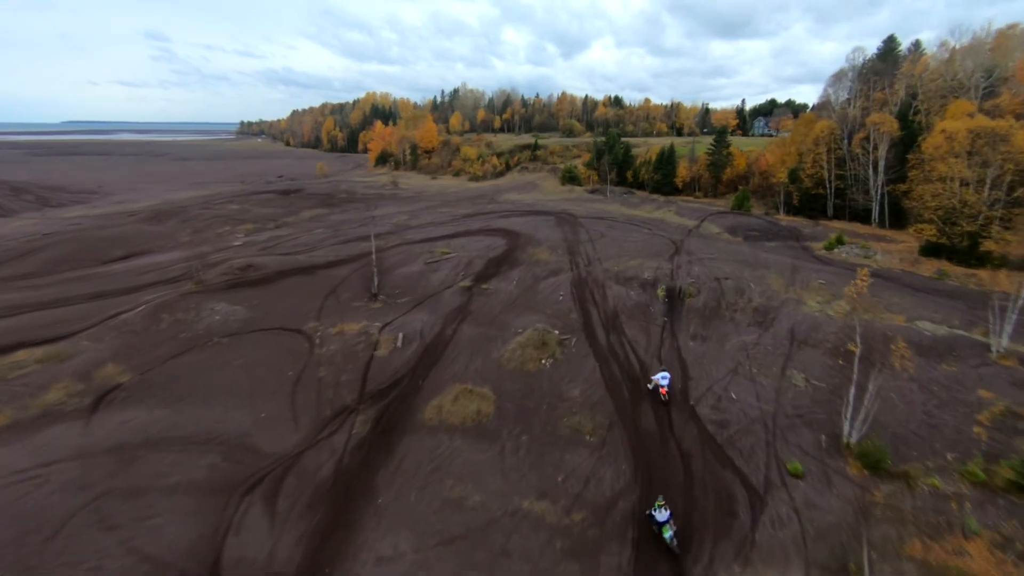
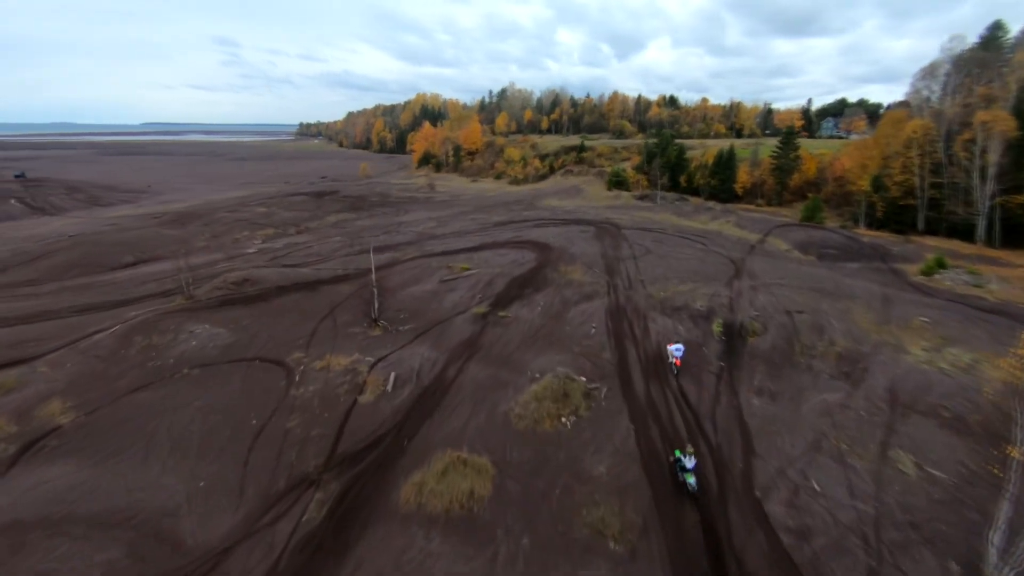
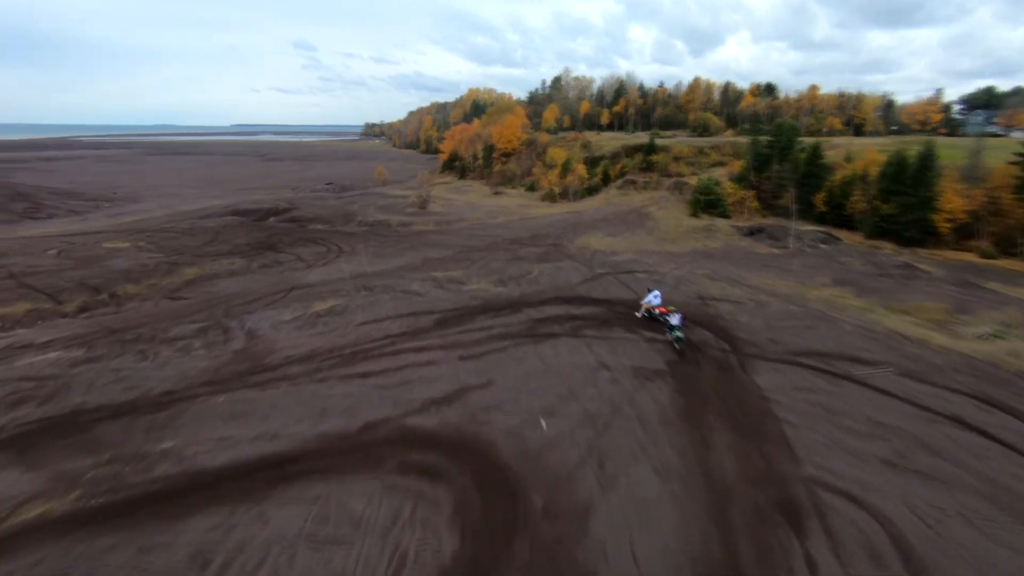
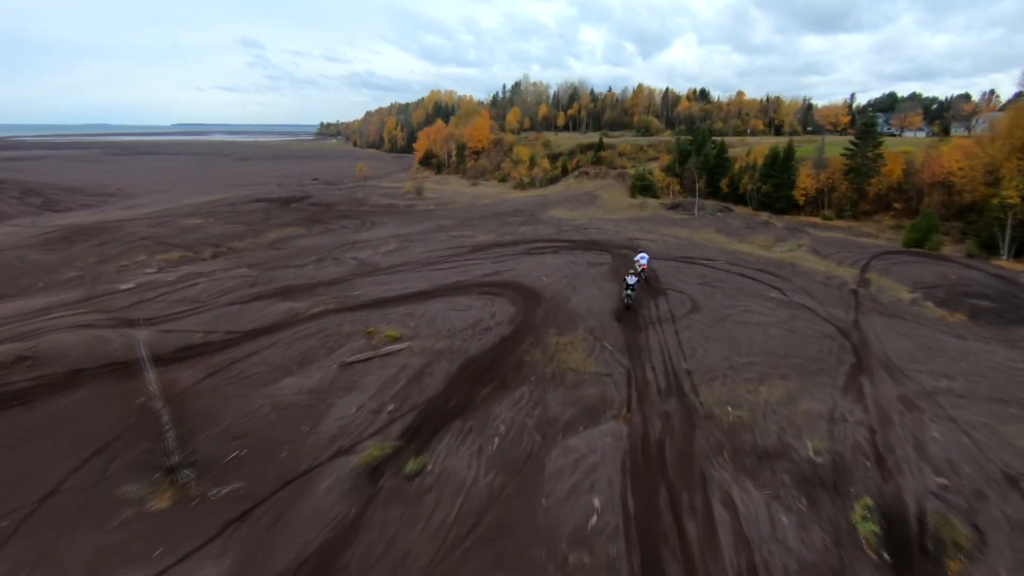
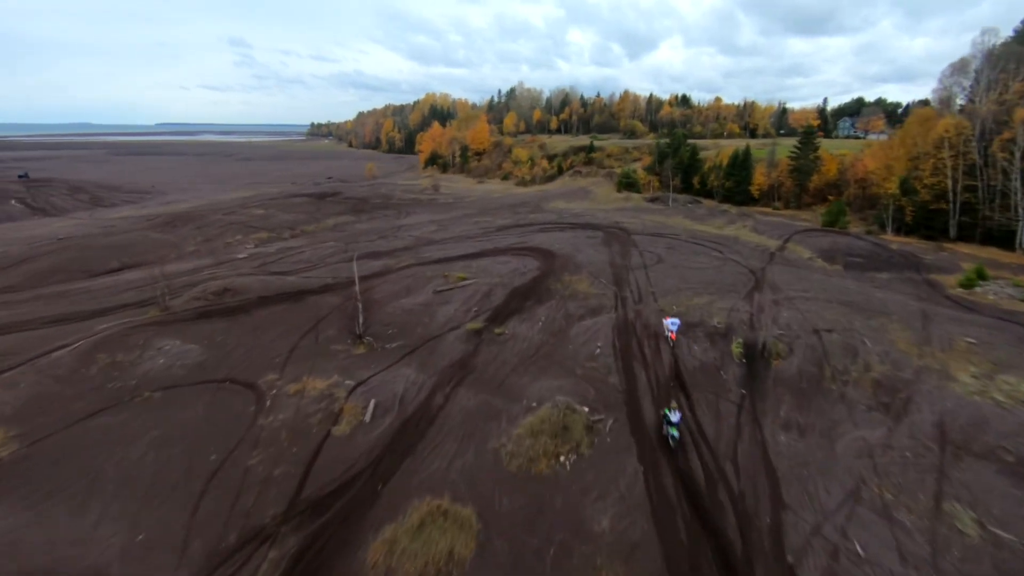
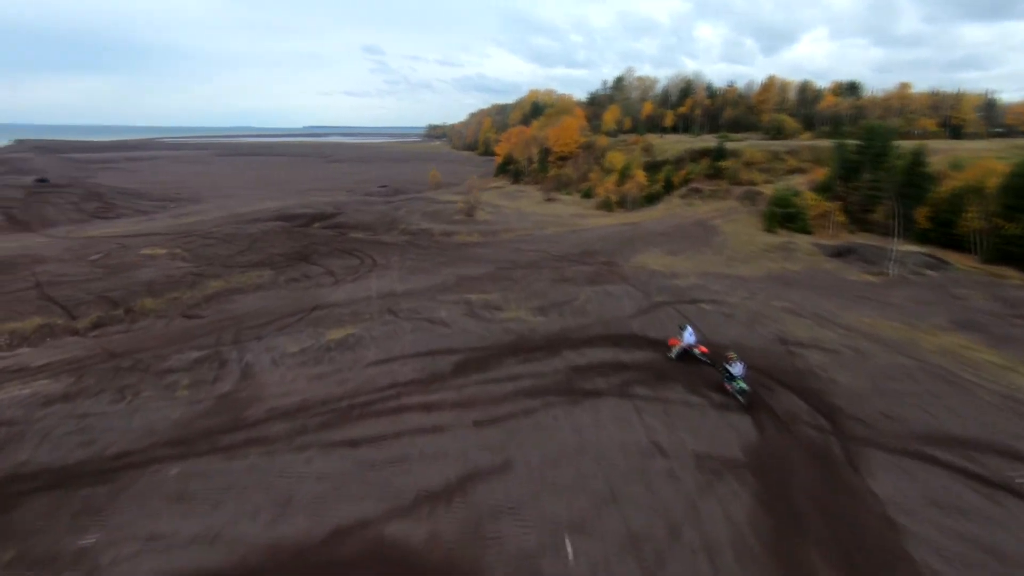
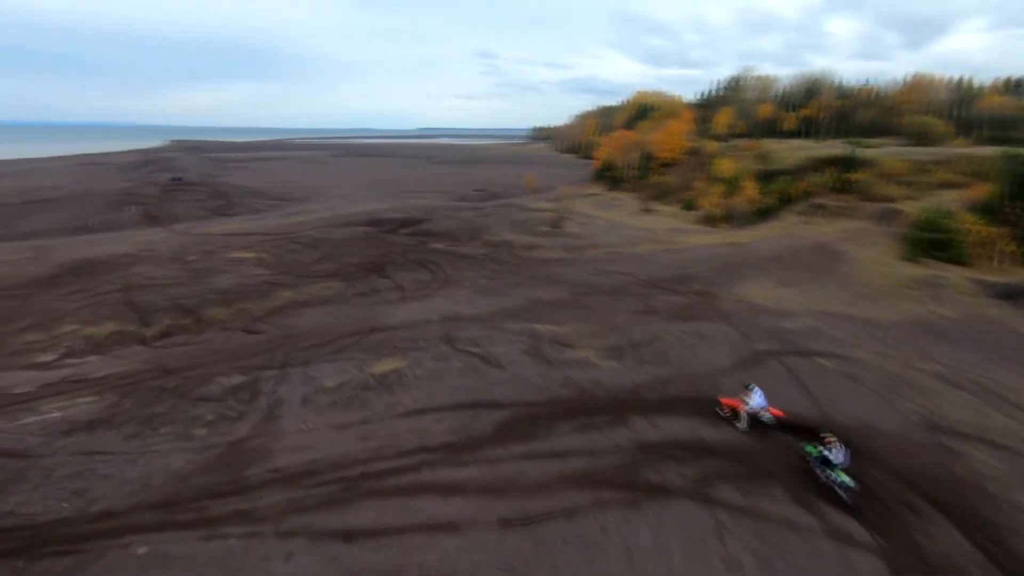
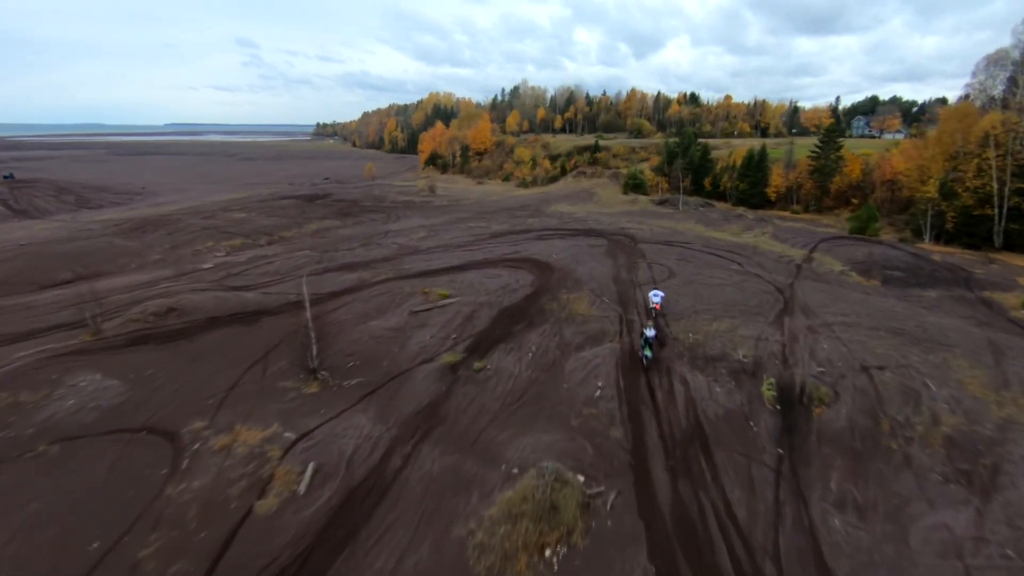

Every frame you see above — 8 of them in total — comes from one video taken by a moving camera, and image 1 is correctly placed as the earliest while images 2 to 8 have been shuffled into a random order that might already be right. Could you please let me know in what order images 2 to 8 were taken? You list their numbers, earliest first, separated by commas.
2, 5, 8, 4, 3, 6, 7
